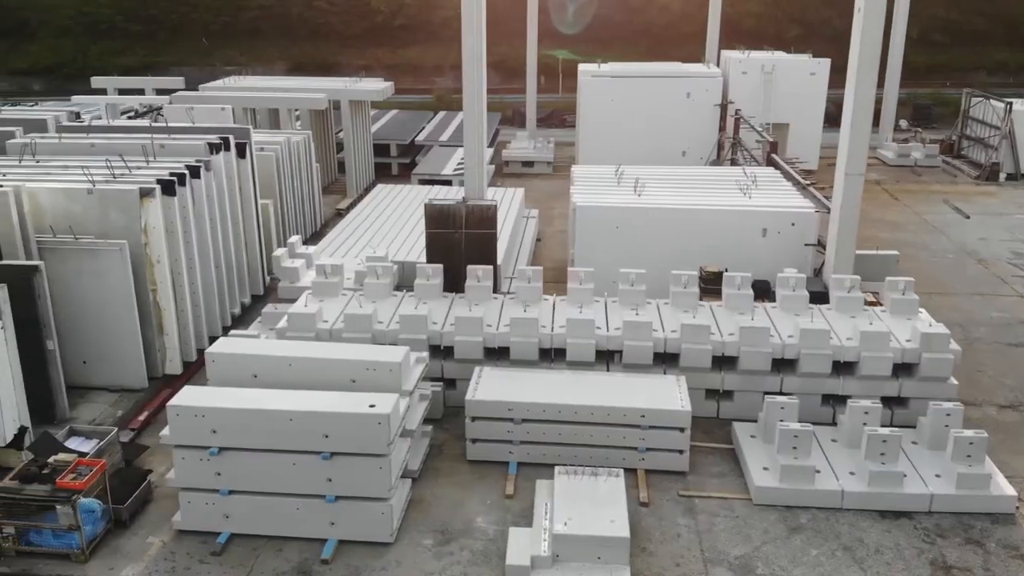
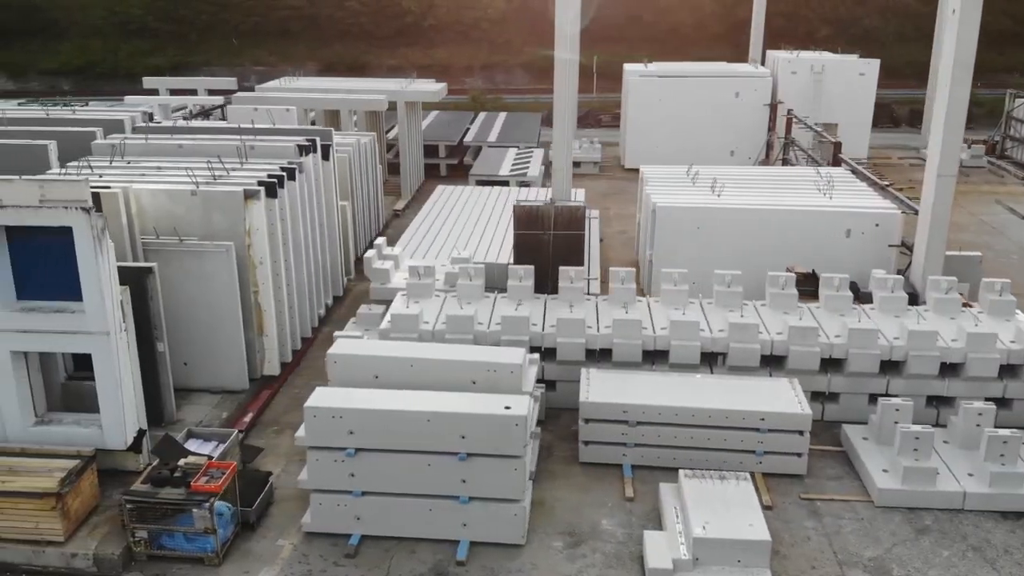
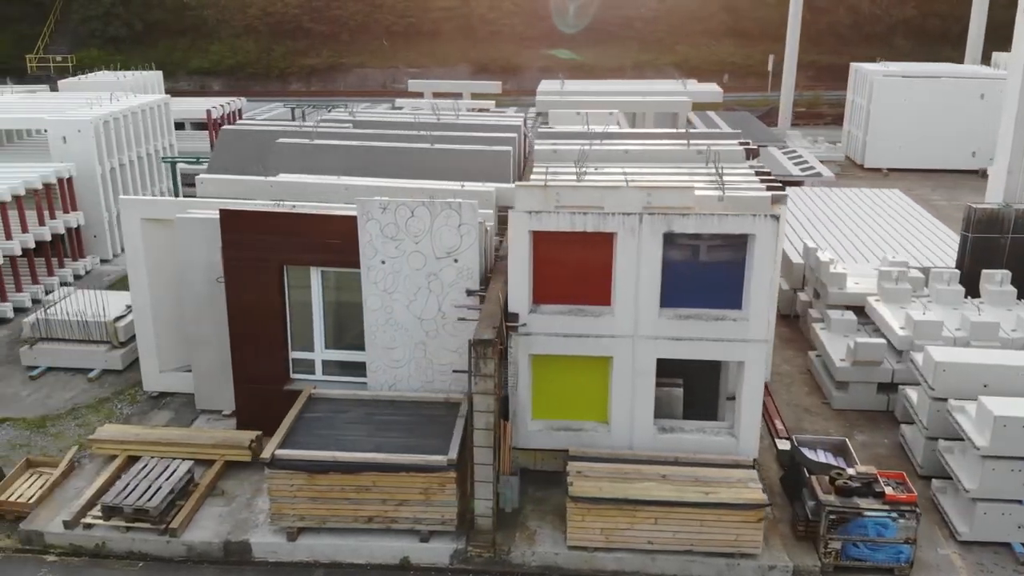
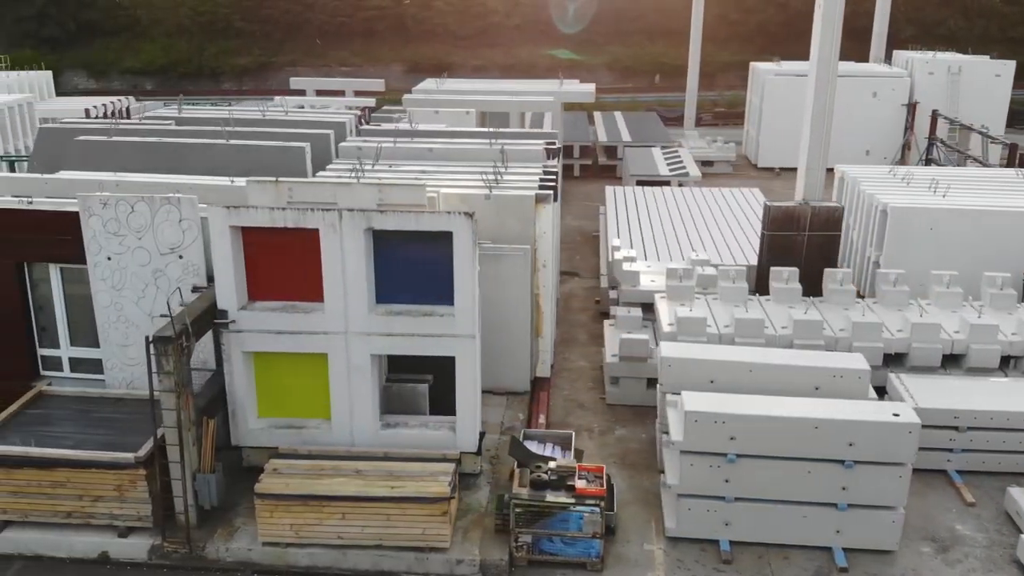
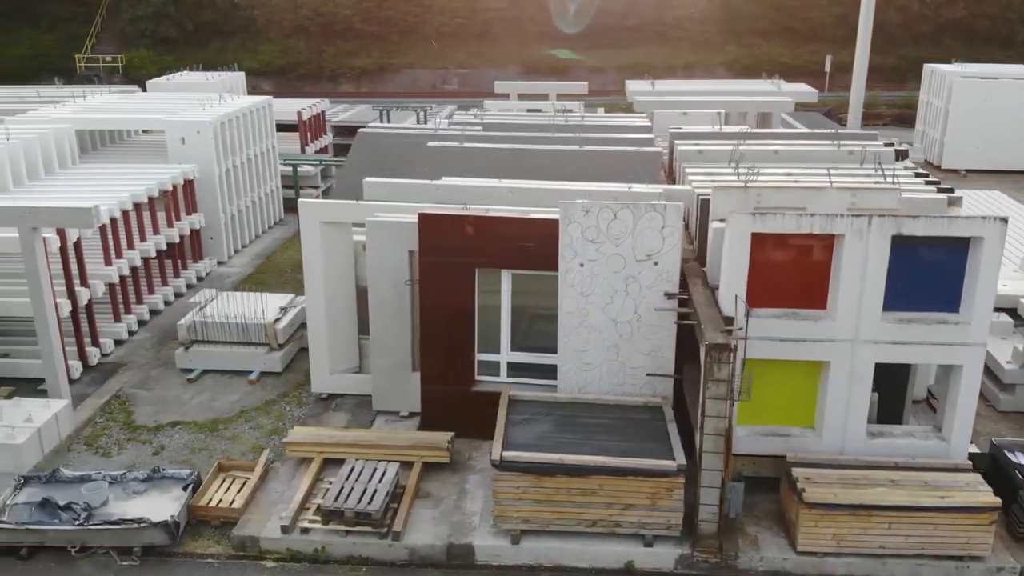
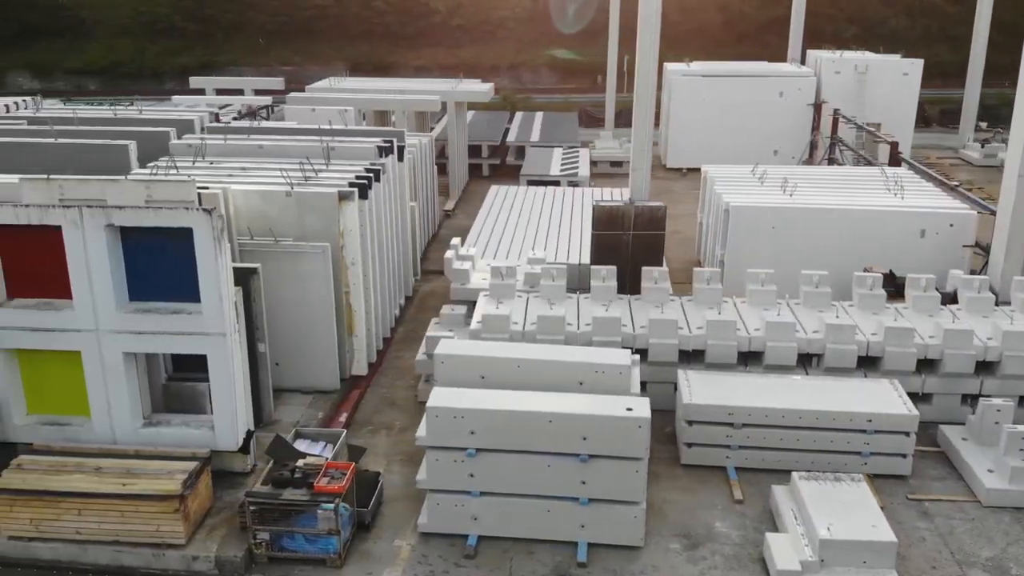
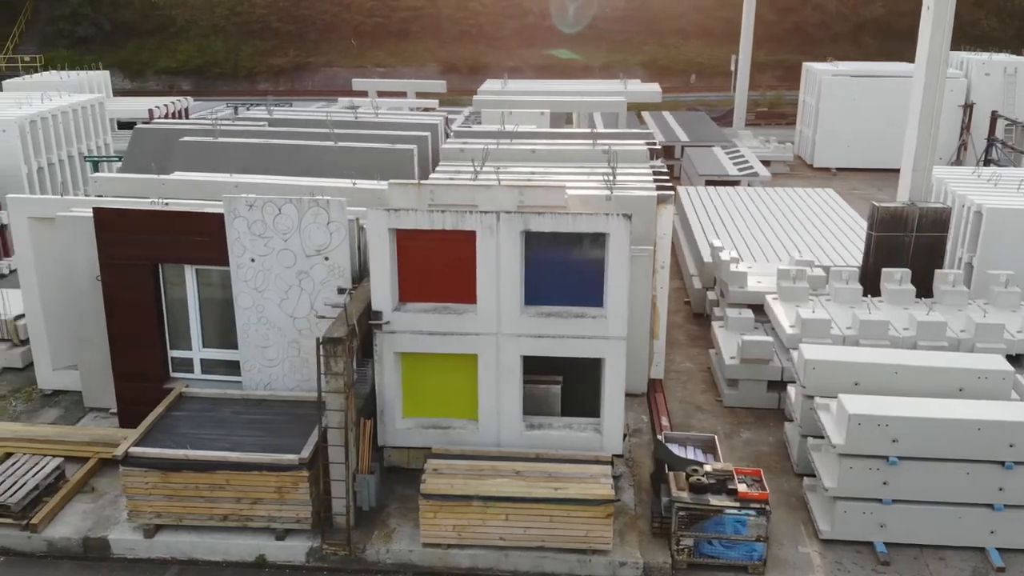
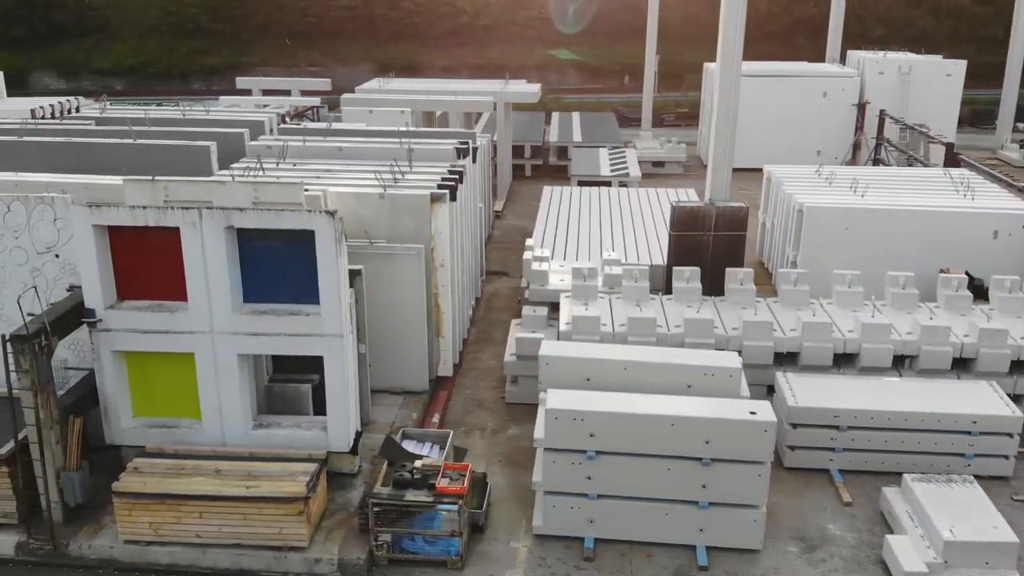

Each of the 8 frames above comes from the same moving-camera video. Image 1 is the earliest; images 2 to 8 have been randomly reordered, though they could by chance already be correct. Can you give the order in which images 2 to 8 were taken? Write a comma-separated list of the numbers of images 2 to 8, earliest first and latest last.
2, 6, 8, 4, 7, 3, 5
